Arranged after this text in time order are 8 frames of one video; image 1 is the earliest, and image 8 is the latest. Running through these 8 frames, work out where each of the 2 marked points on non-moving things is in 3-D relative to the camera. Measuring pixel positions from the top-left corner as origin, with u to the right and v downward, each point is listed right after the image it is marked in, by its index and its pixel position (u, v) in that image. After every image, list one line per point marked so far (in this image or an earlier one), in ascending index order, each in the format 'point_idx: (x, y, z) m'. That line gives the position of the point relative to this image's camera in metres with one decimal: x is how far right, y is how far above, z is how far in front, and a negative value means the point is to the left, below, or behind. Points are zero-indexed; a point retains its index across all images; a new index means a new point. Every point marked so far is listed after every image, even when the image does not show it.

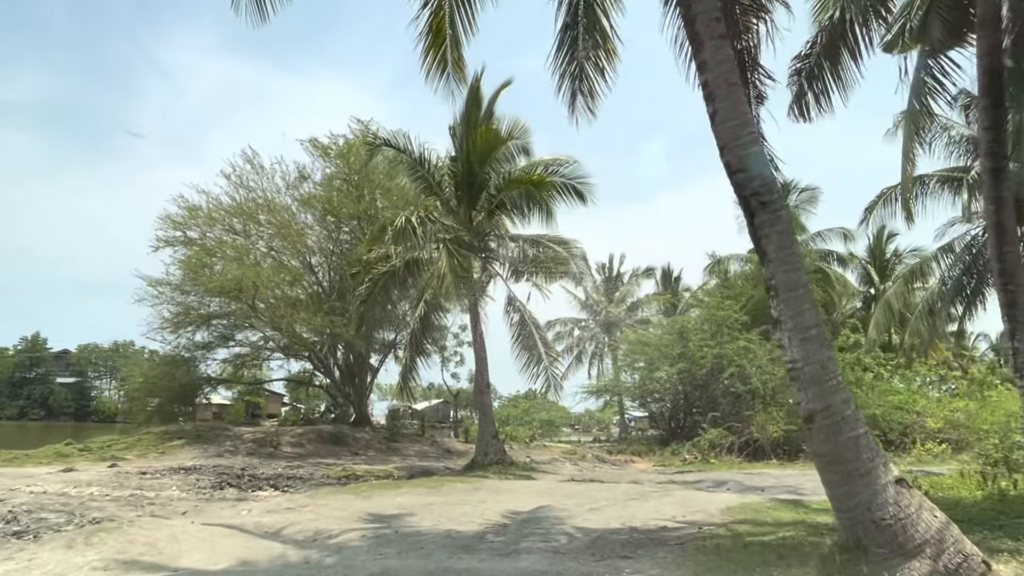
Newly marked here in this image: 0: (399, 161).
0: (-2.9, +3.0, +16.5) m
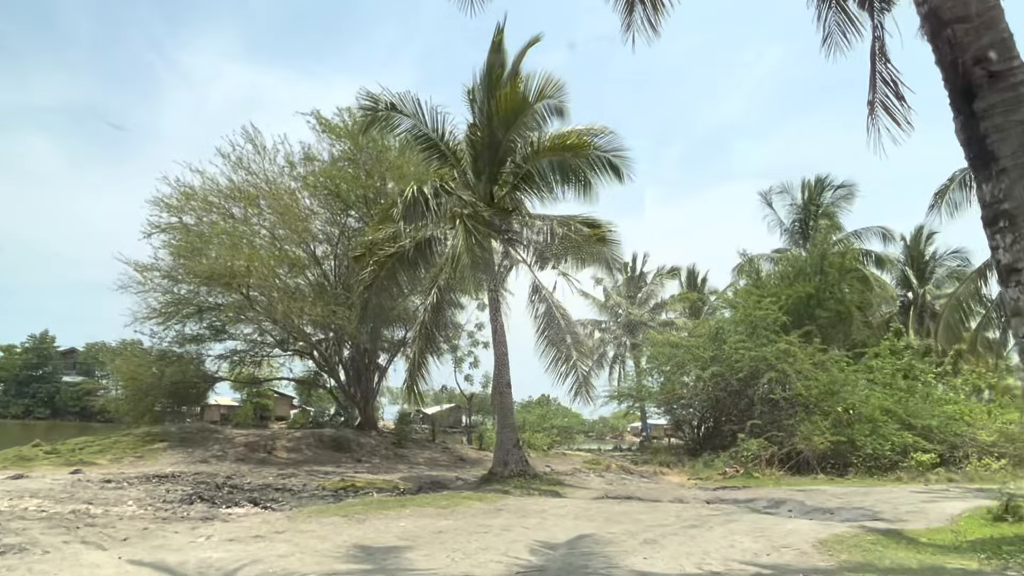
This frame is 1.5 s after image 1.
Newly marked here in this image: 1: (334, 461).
0: (-2.3, +3.4, +14.4) m
1: (-4.8, -4.7, +18.5) m
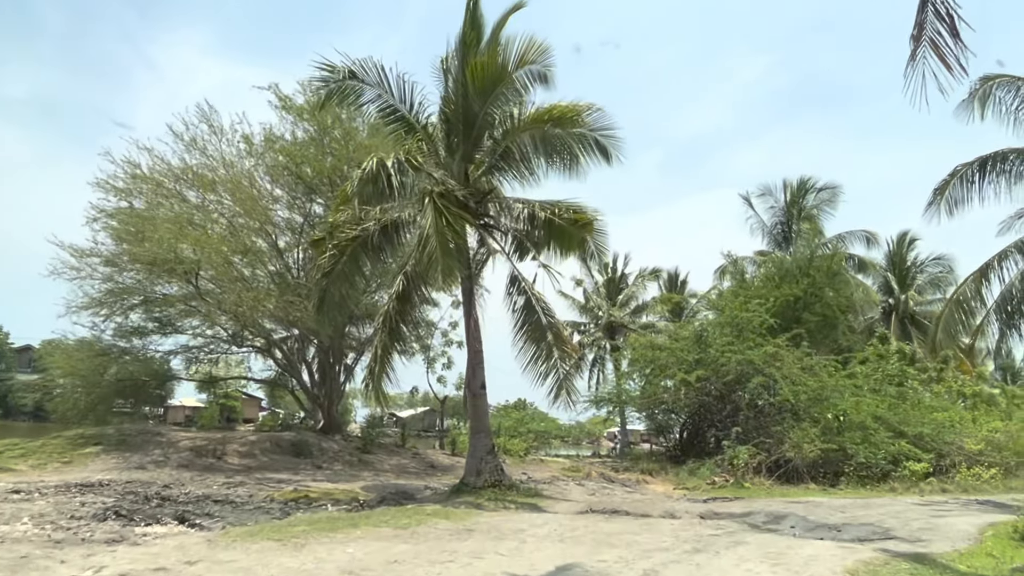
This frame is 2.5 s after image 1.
0: (-2.7, +3.6, +12.9) m
1: (-5.5, -4.4, +16.8) m
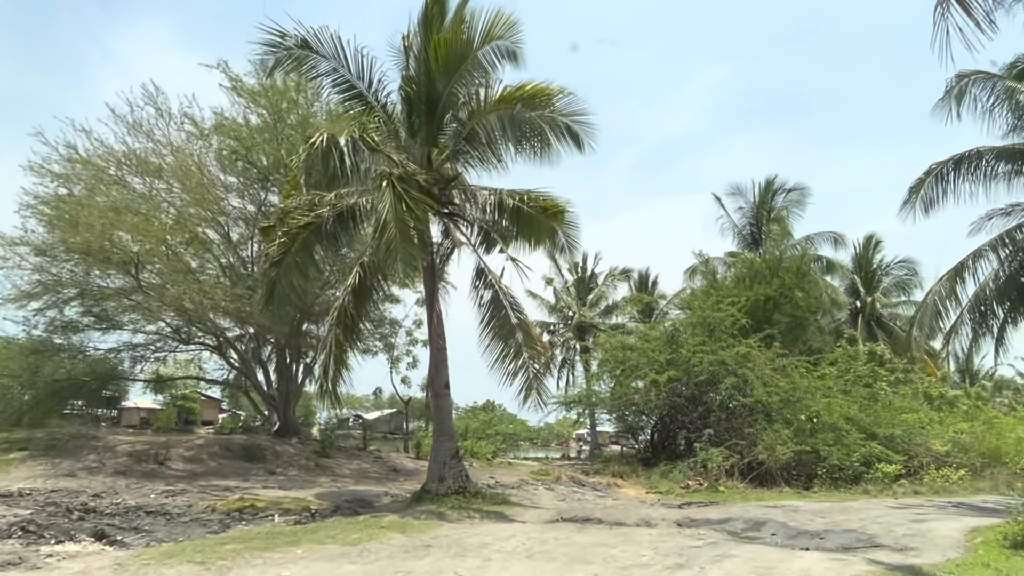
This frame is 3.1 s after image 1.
0: (-3.3, +3.8, +11.9) m
1: (-6.2, -4.3, +15.7) m
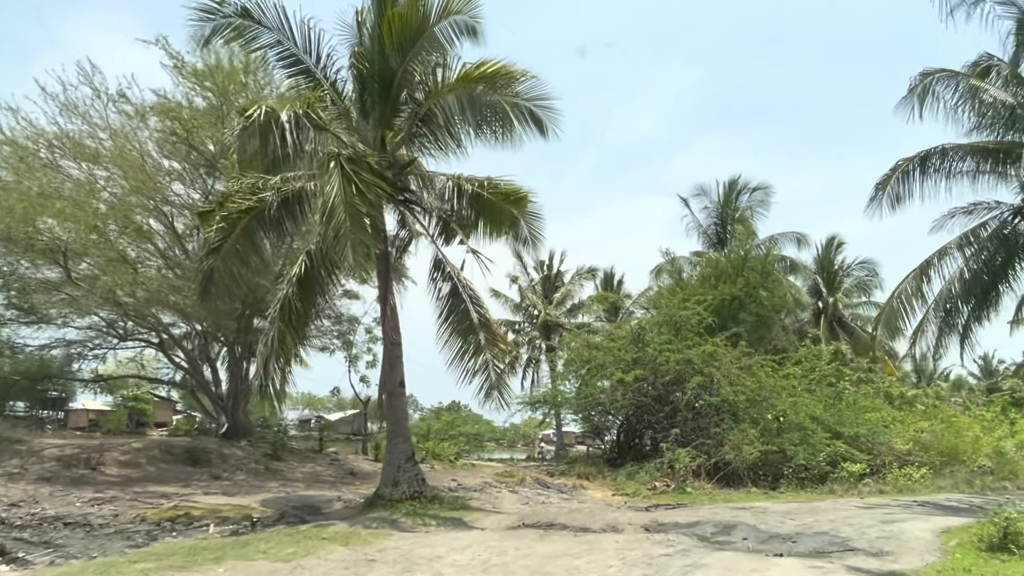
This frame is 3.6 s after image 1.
0: (-3.9, +3.9, +11.1) m
1: (-7.1, -4.1, +14.7) m
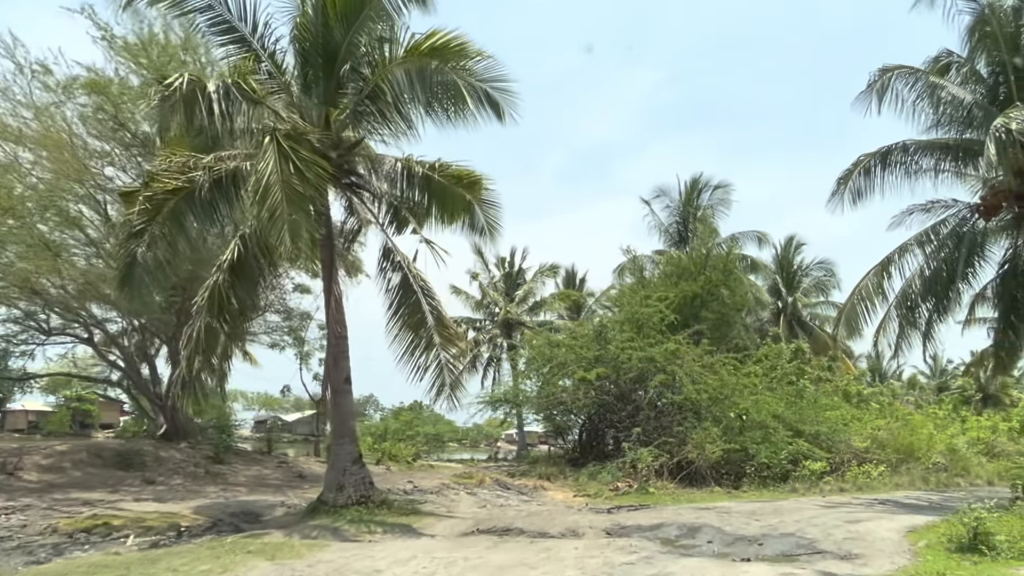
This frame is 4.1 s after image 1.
0: (-4.6, +4.1, +10.1) m
1: (-8.0, -3.9, +13.6) m
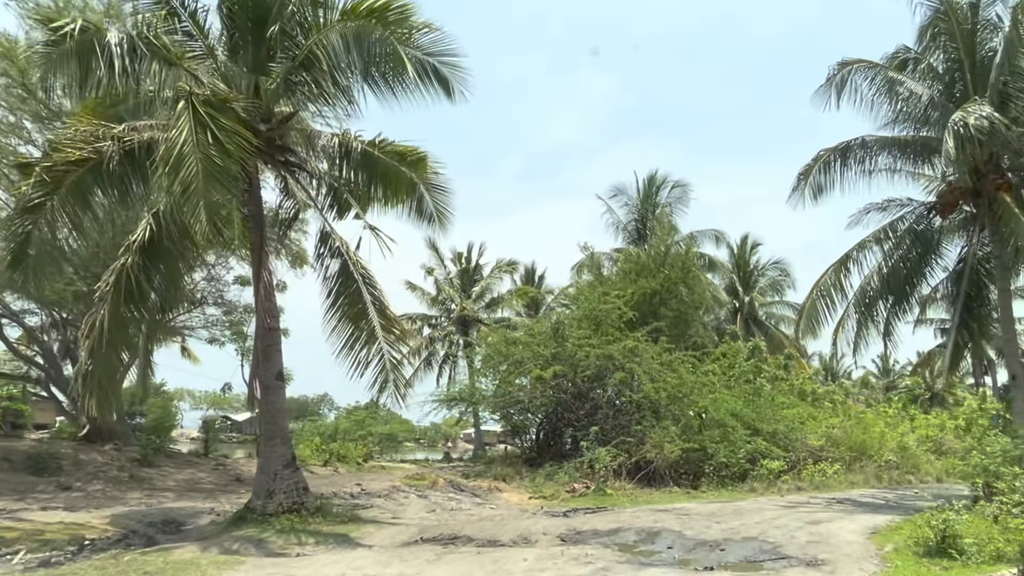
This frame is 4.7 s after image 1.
0: (-5.2, +4.3, +9.1) m
1: (-8.9, -3.7, +12.3) m
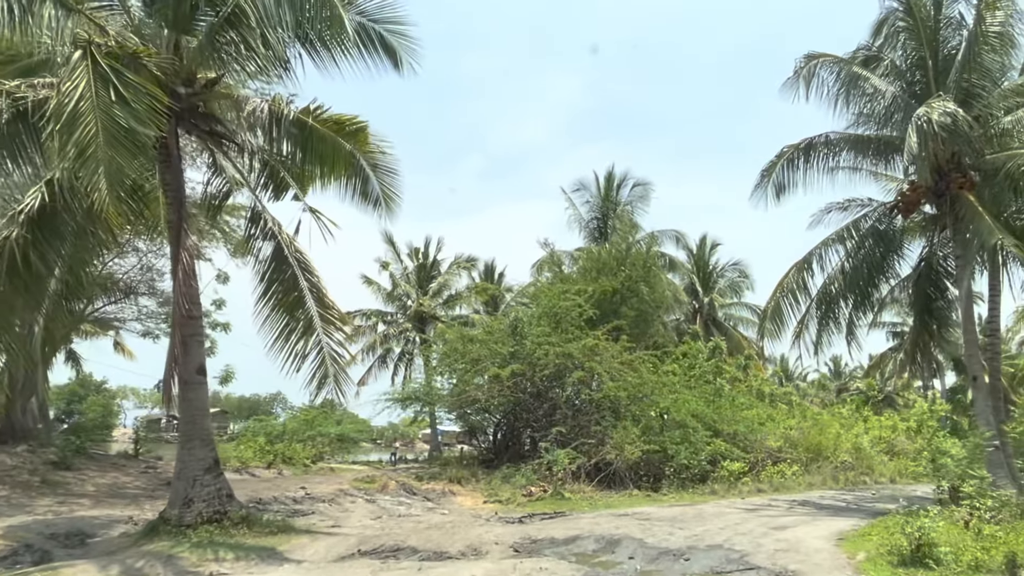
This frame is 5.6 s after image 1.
0: (-5.7, +4.6, +7.9) m
1: (-9.7, -3.4, +10.9) m
